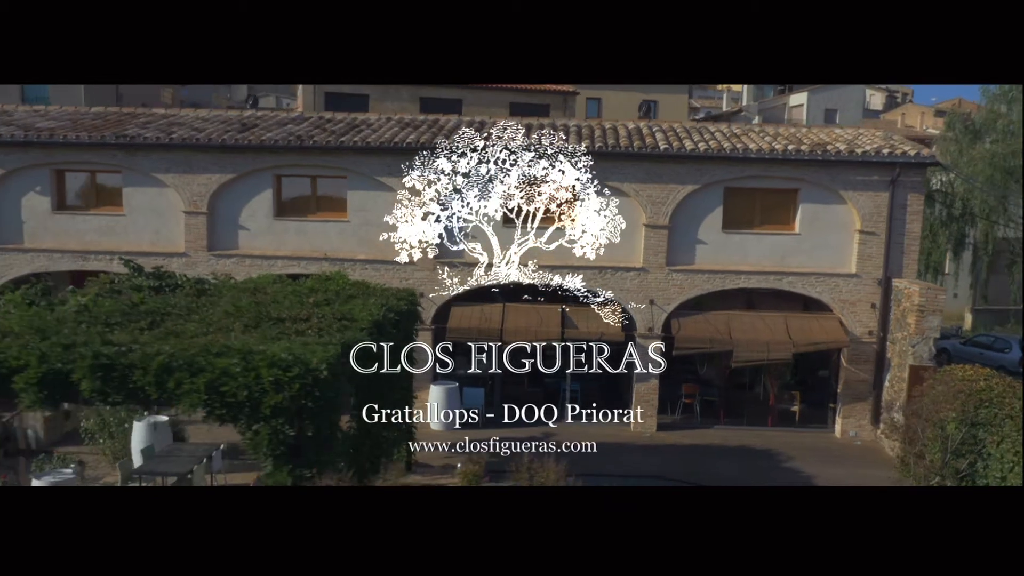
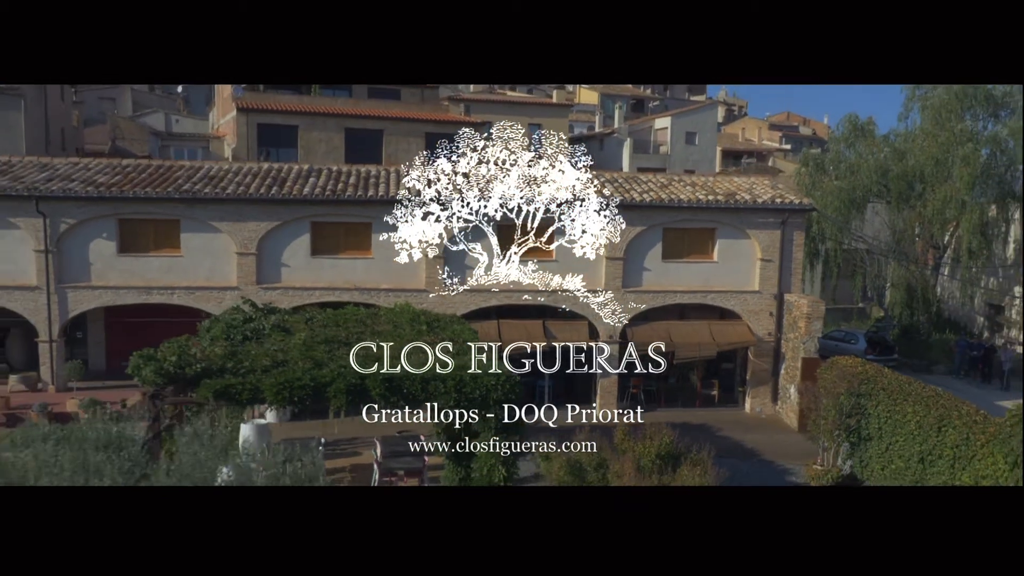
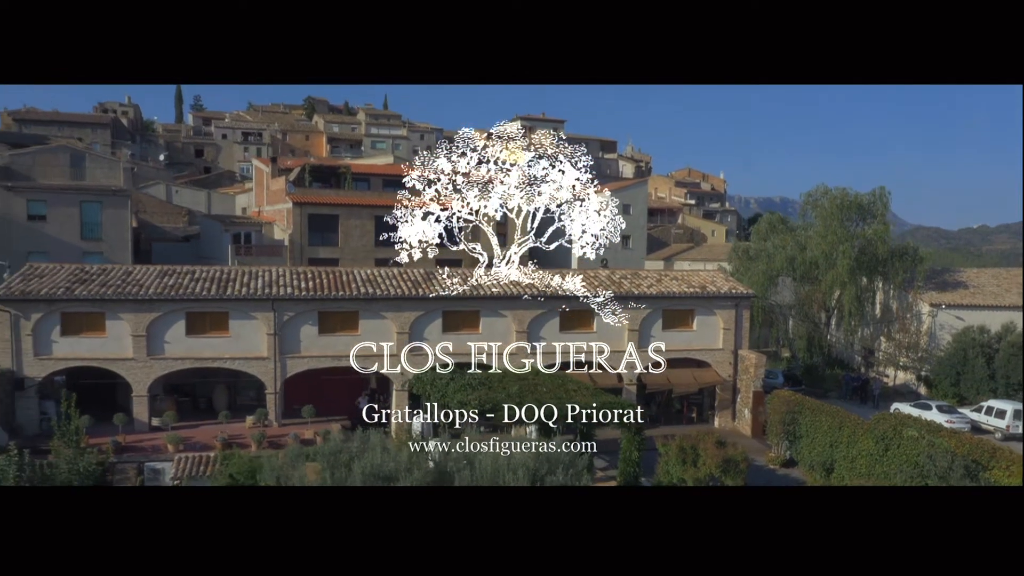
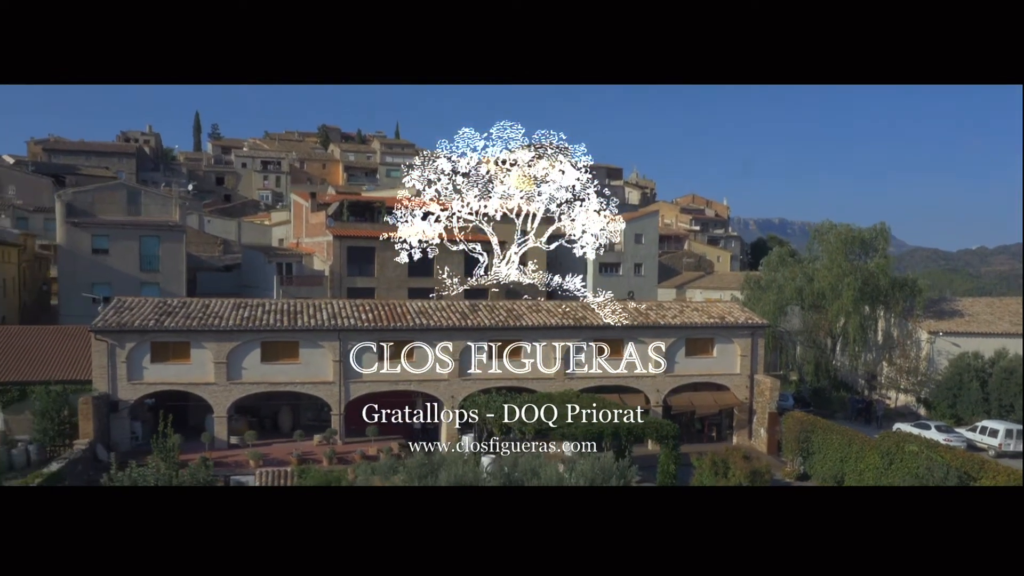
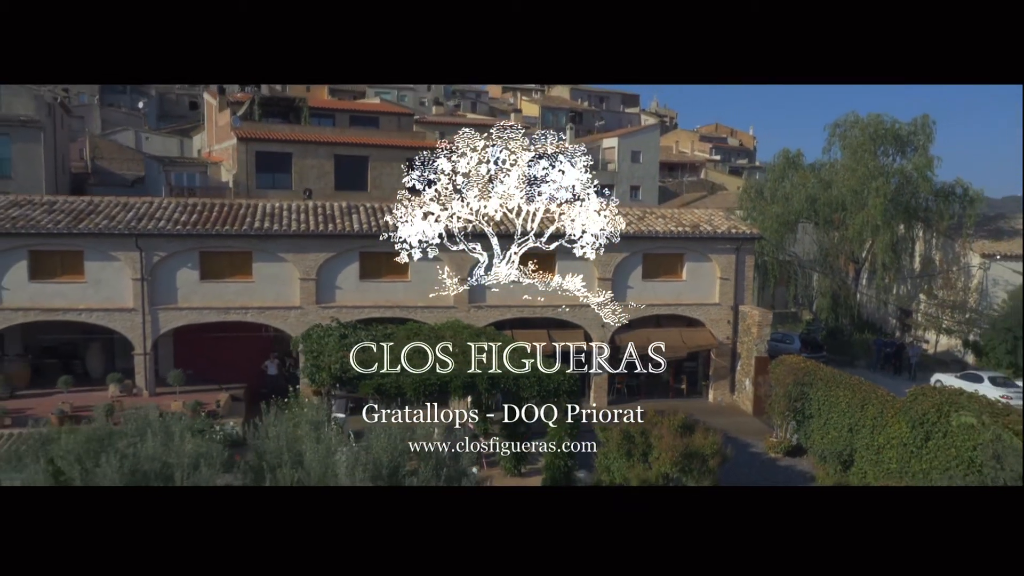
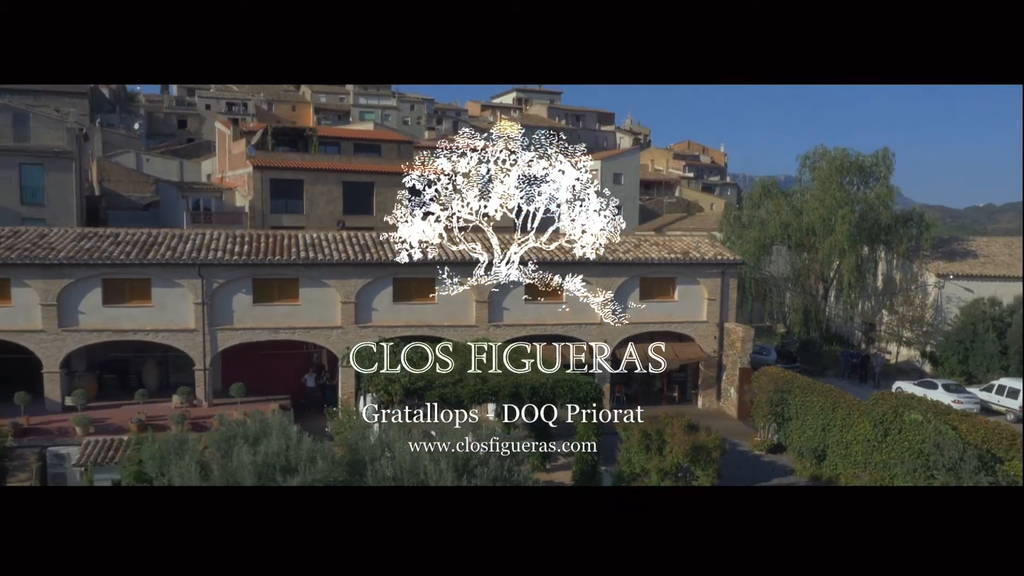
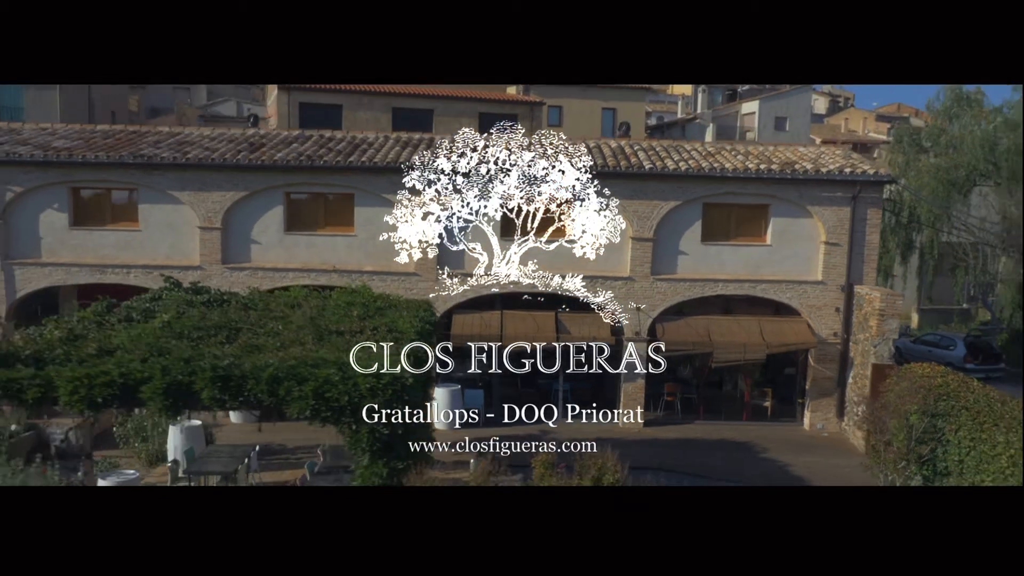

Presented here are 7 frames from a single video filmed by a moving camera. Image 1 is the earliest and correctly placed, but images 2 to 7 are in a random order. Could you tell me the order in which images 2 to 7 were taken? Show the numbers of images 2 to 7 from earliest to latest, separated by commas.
7, 2, 5, 6, 3, 4
